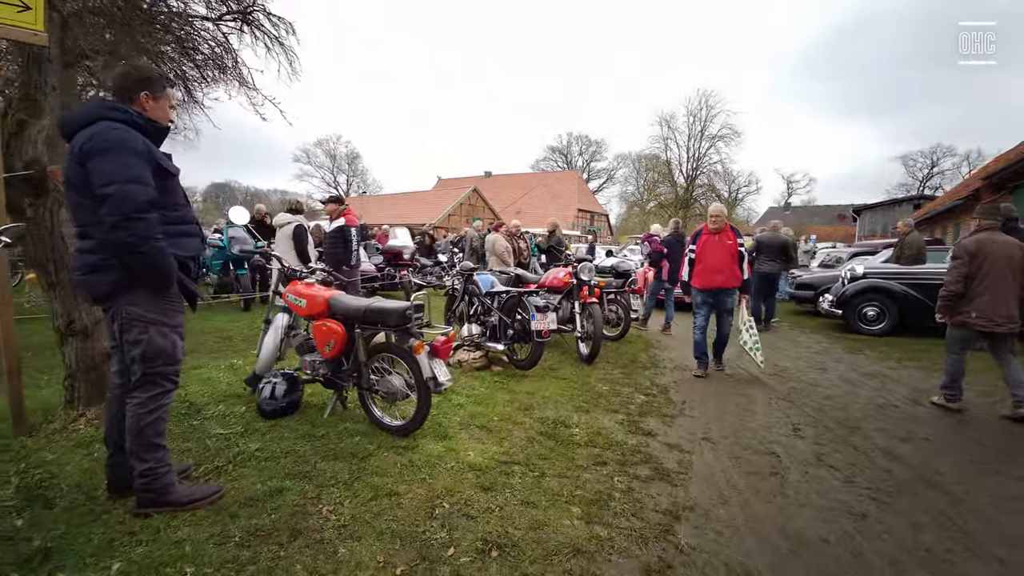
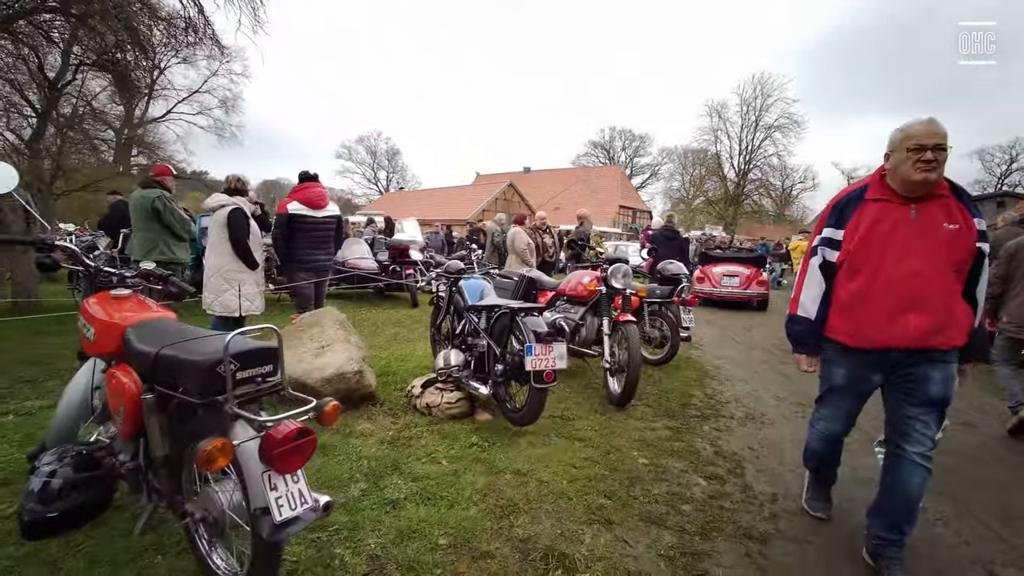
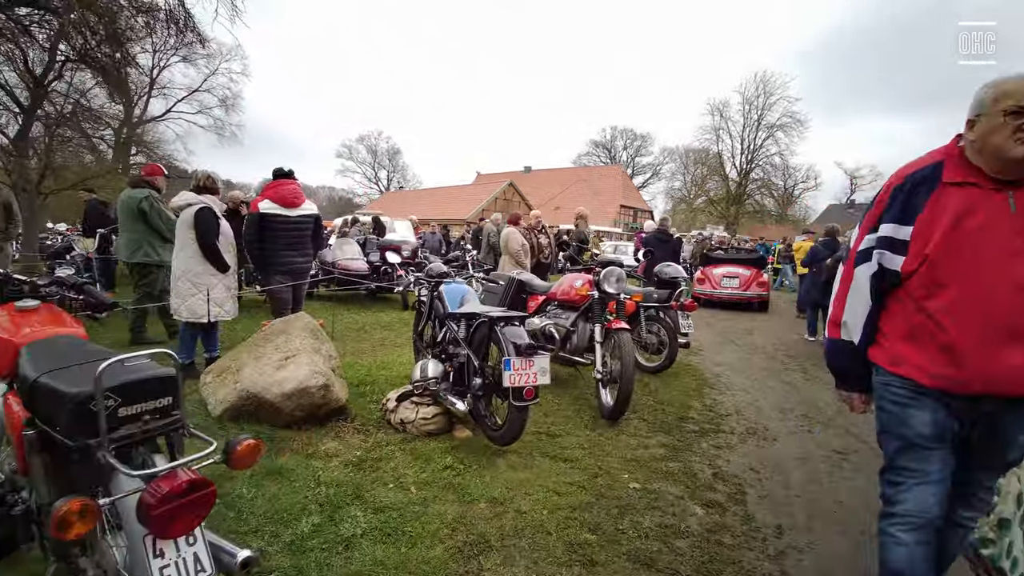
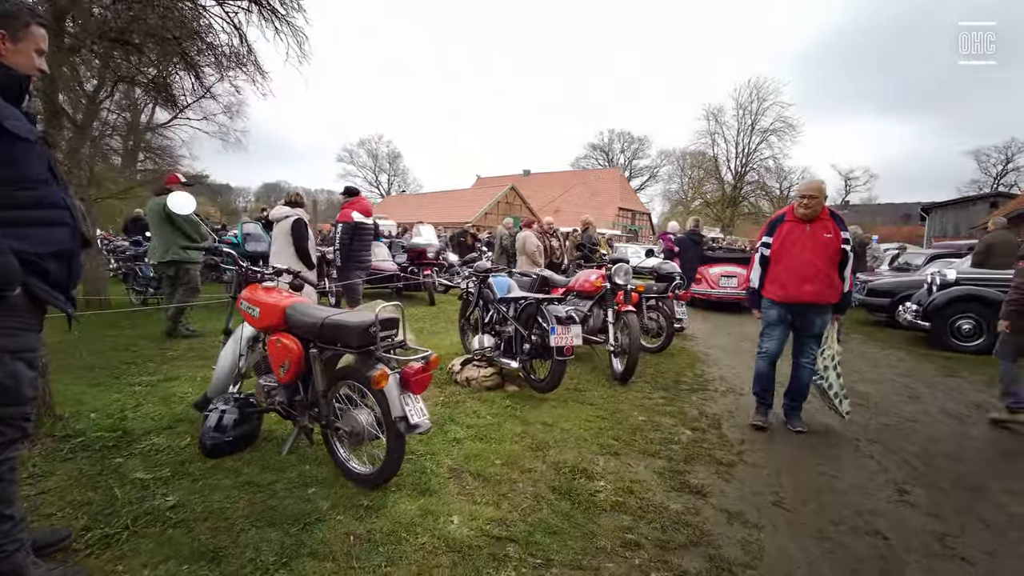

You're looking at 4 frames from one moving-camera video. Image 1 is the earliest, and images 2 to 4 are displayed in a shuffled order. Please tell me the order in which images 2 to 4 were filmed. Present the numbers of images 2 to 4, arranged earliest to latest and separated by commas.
4, 2, 3
